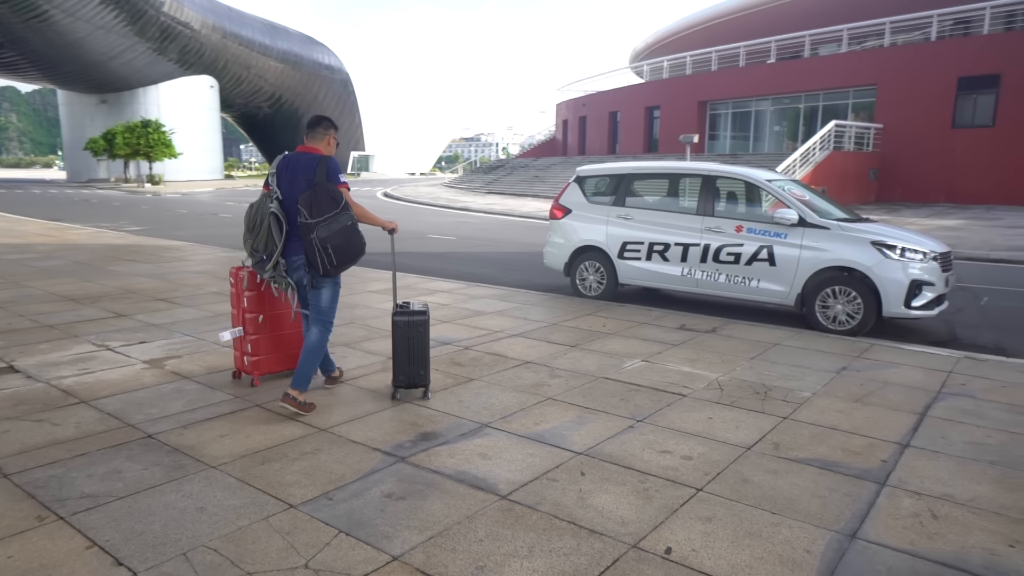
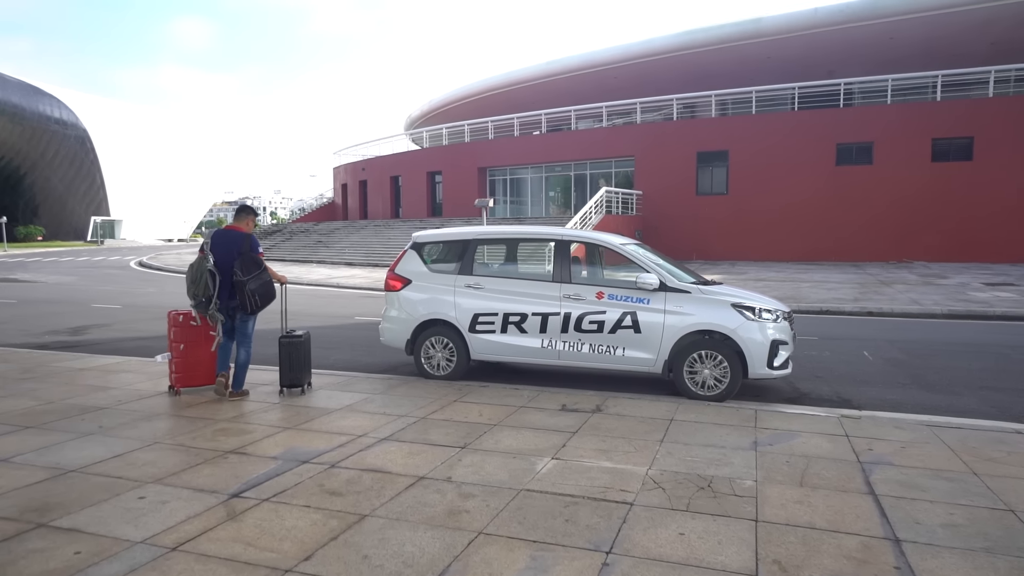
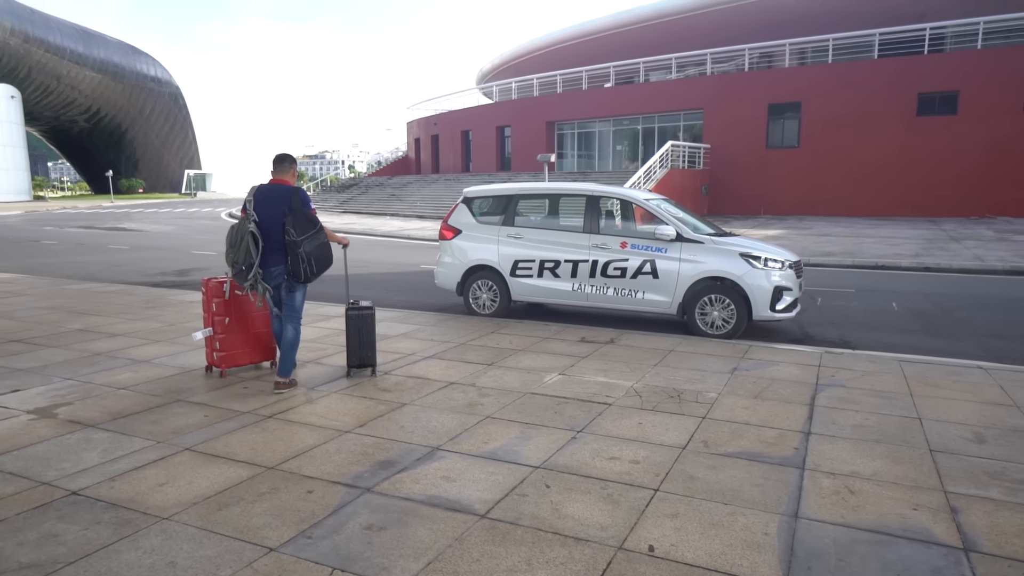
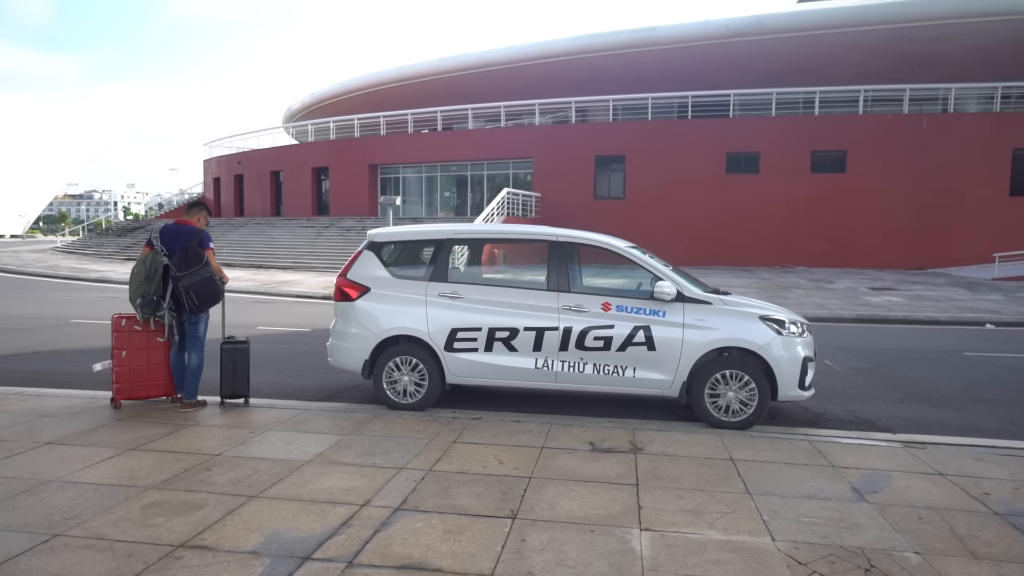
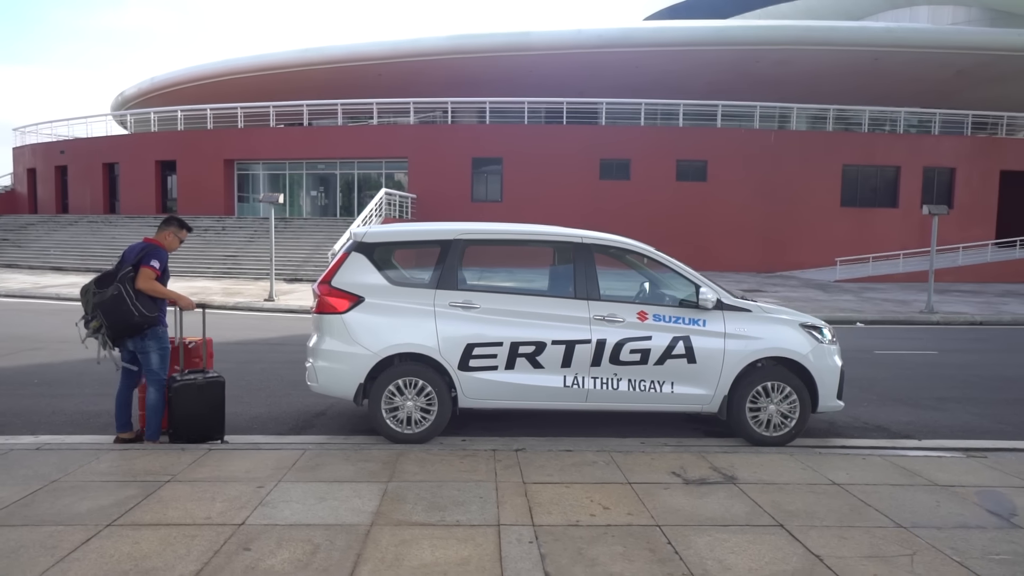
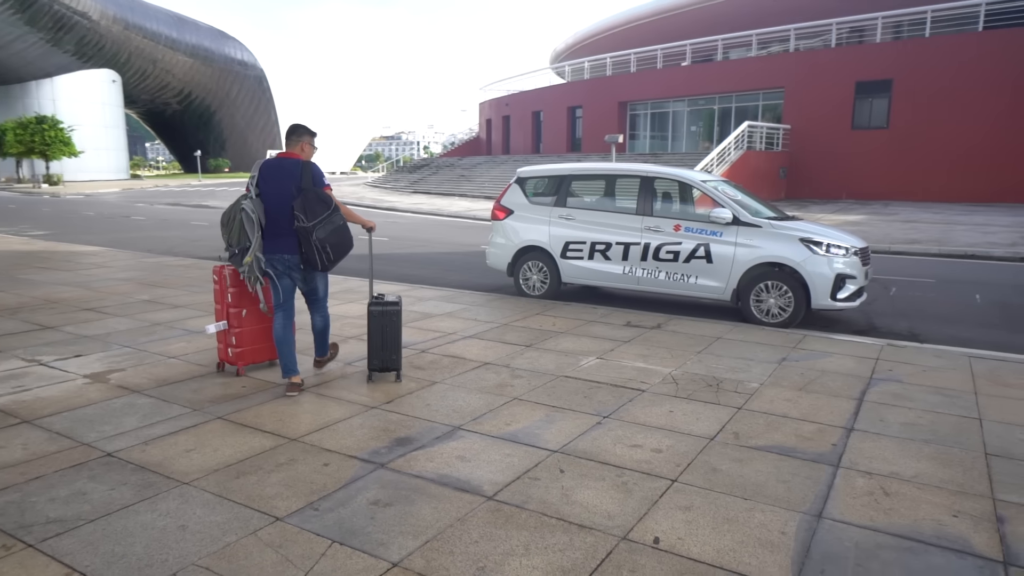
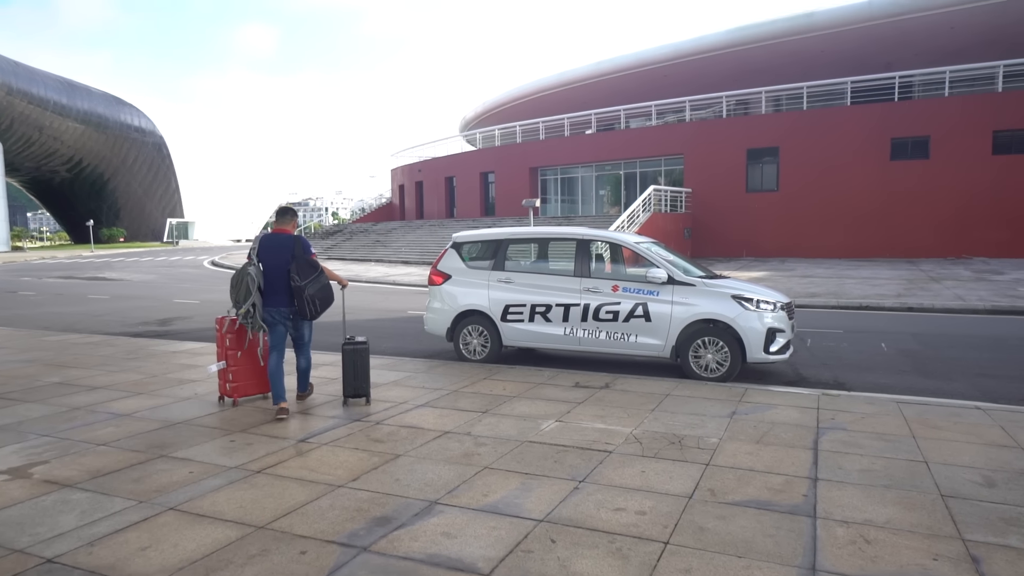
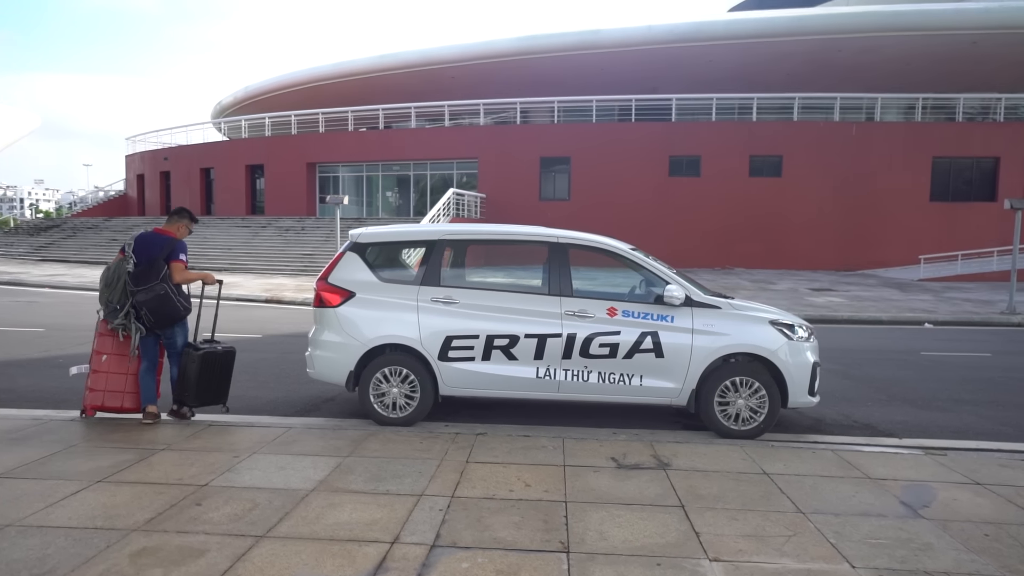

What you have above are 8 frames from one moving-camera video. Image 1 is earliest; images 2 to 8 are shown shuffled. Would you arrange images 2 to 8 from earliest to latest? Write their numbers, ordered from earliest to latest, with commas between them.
6, 3, 7, 2, 4, 8, 5
